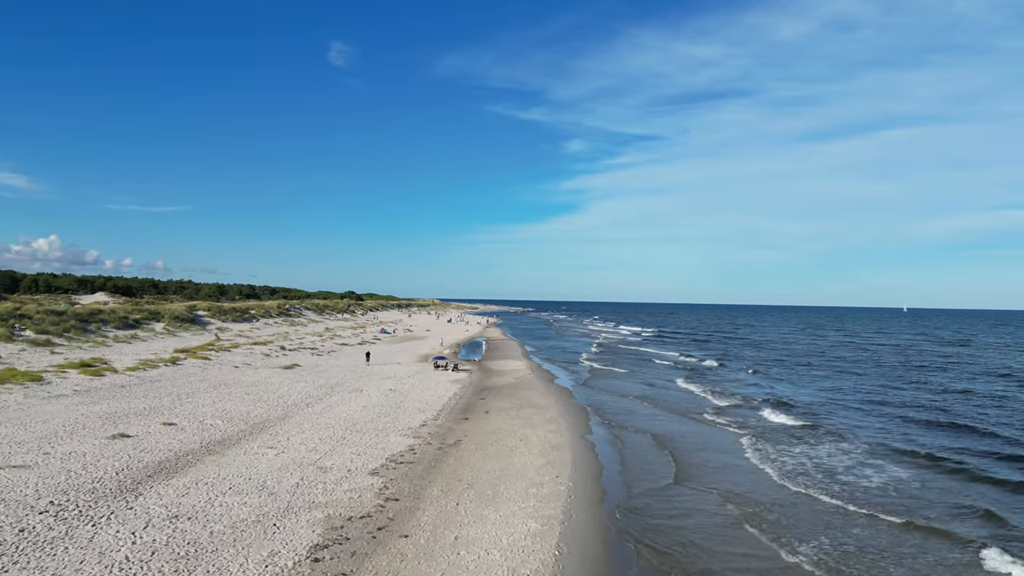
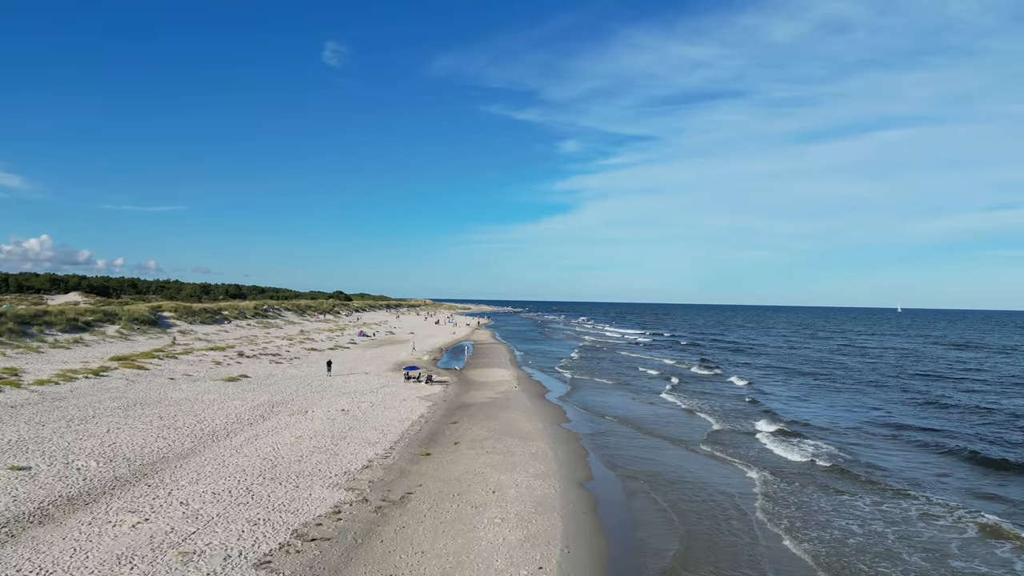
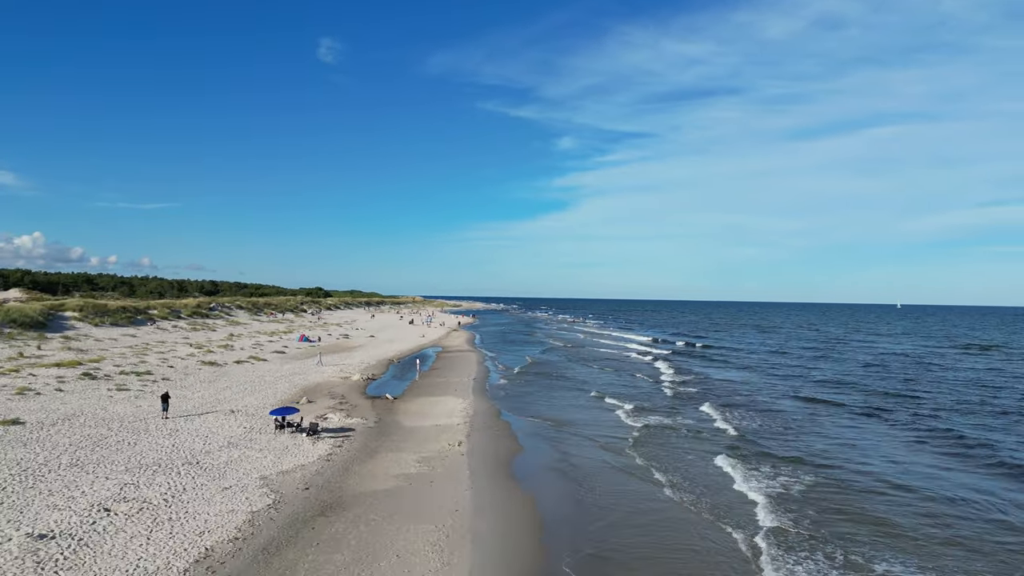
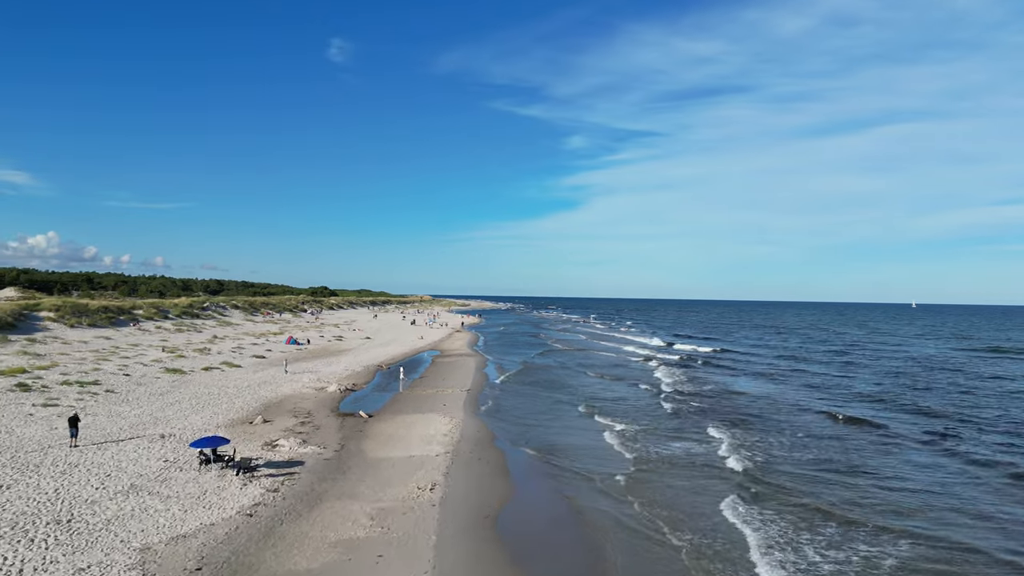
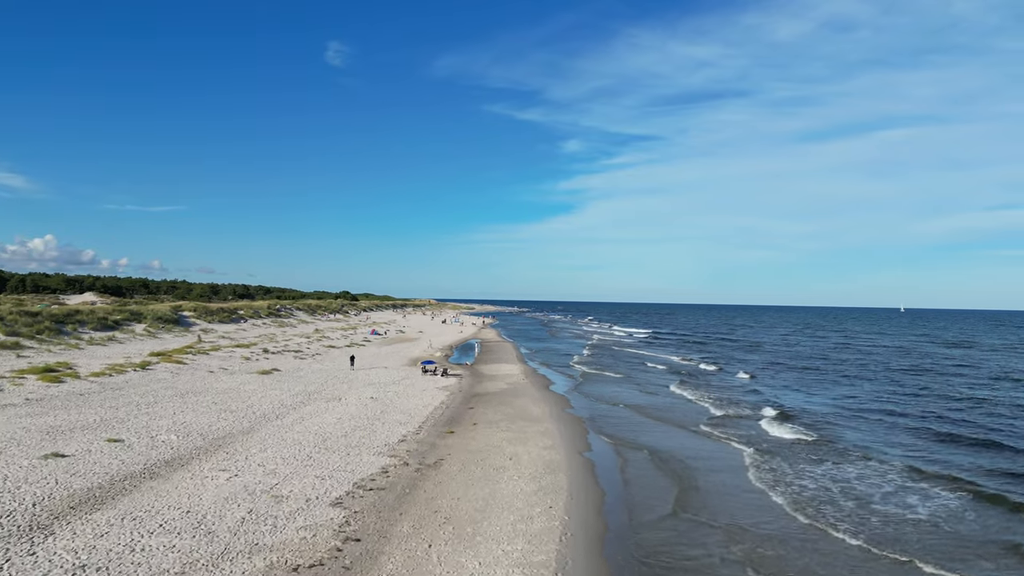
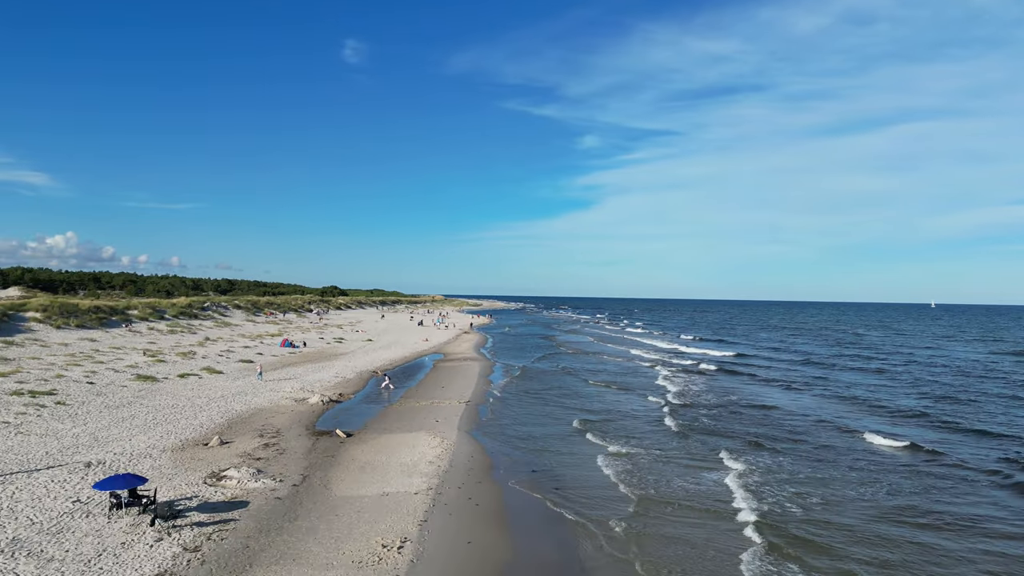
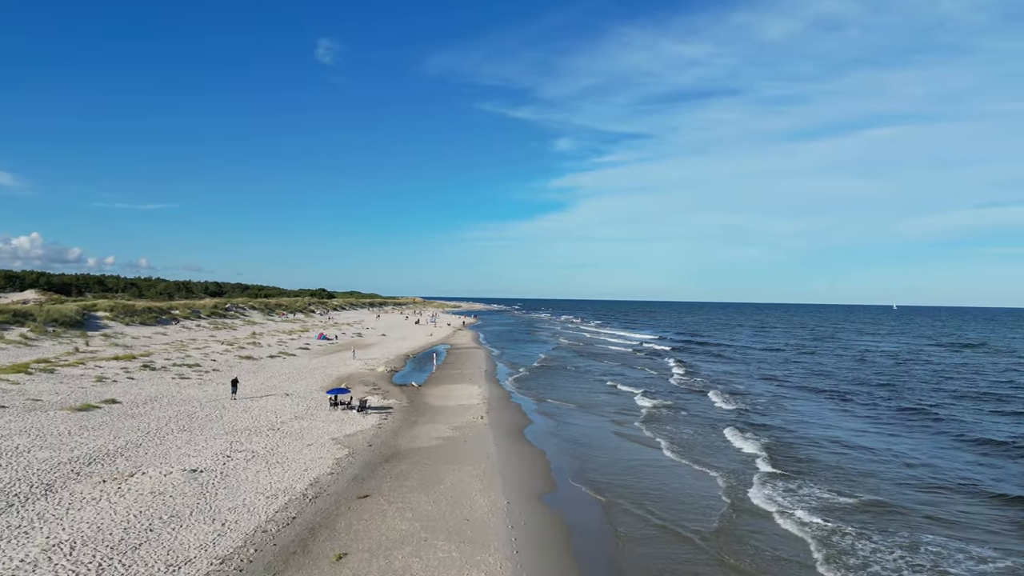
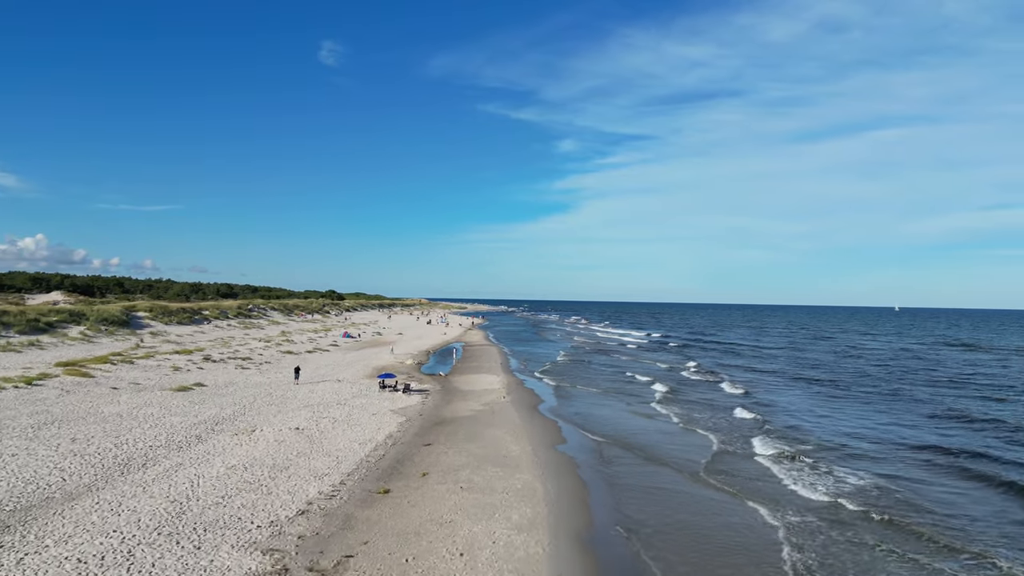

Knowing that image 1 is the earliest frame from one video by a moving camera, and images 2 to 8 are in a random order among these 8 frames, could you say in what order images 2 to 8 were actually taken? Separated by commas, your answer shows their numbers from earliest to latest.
5, 2, 8, 7, 3, 4, 6
